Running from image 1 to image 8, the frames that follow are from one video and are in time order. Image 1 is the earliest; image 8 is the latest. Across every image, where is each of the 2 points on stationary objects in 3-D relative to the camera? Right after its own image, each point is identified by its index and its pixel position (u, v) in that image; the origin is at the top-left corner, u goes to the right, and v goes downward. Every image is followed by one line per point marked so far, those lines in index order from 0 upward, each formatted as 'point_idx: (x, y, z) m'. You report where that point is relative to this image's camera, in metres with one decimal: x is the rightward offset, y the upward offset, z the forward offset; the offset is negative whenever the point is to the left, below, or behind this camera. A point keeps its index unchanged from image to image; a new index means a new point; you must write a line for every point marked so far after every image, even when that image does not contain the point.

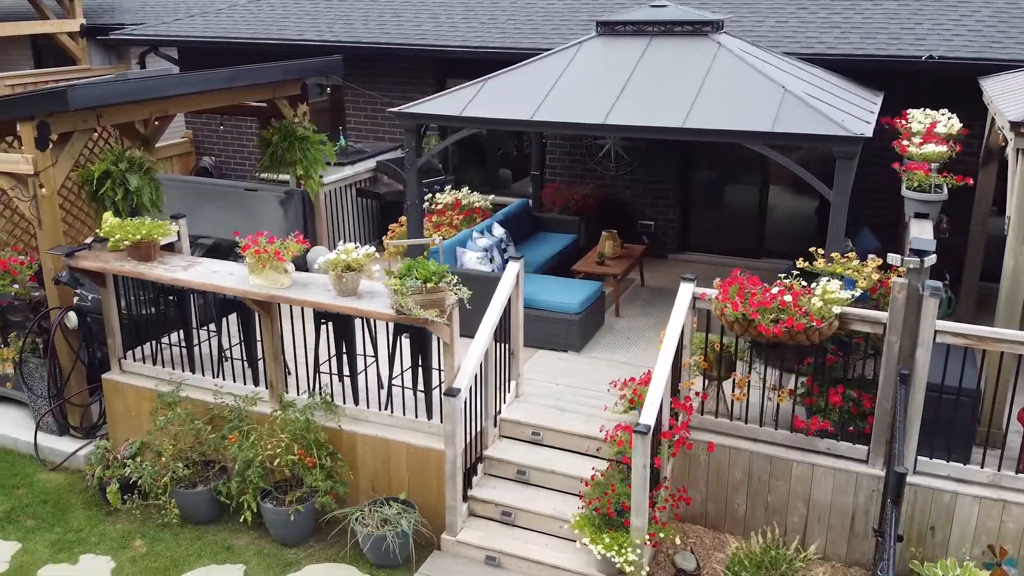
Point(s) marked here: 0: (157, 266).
0: (-2.2, +0.1, +6.9) m
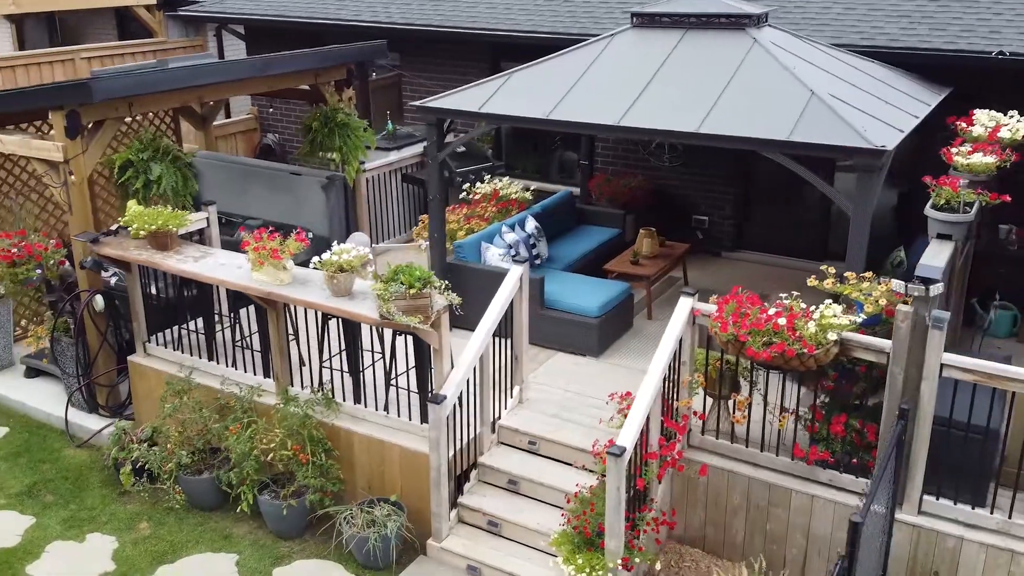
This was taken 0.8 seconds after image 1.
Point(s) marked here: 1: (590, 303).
0: (-2.1, +0.2, +7.0) m
1: (+0.5, -0.1, +7.2) m
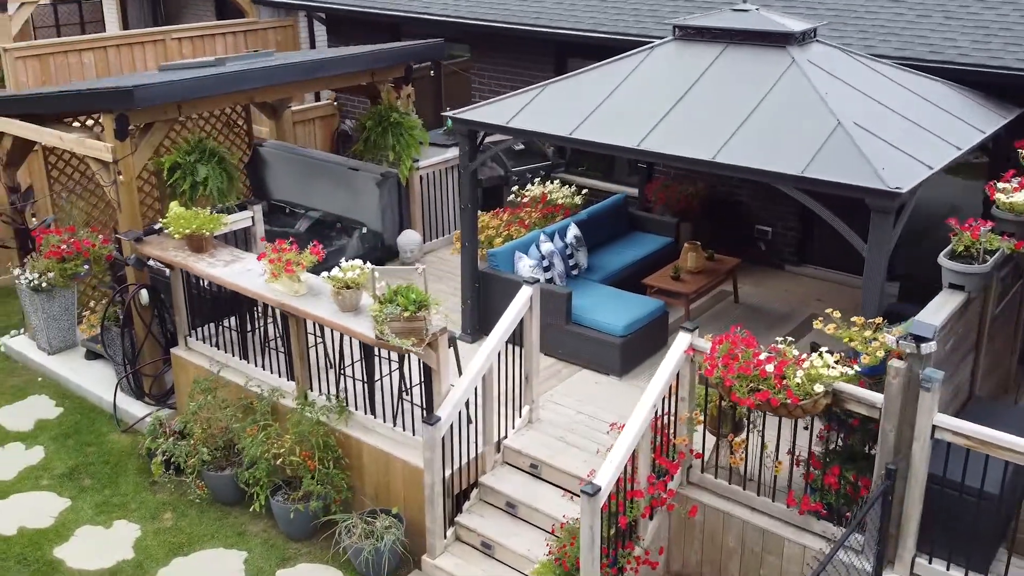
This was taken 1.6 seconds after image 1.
0: (-1.9, +0.2, +7.2) m
1: (+0.7, -0.2, +7.1) m
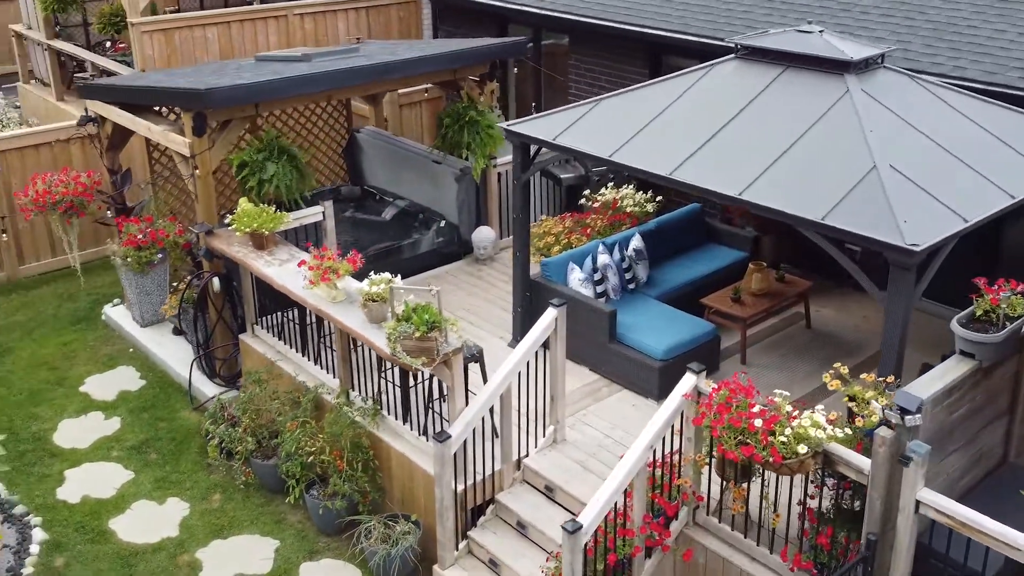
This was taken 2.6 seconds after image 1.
0: (-1.6, +0.2, +7.5) m
1: (+0.9, -0.3, +7.1) m
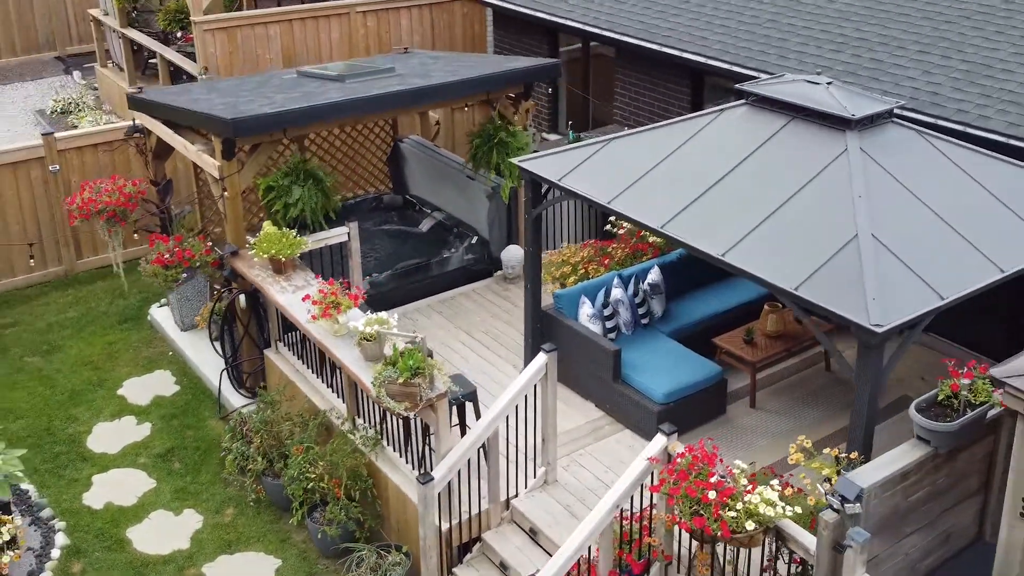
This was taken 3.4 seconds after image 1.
0: (-1.6, +0.1, +7.7) m
1: (+0.9, -0.6, +7.1) m
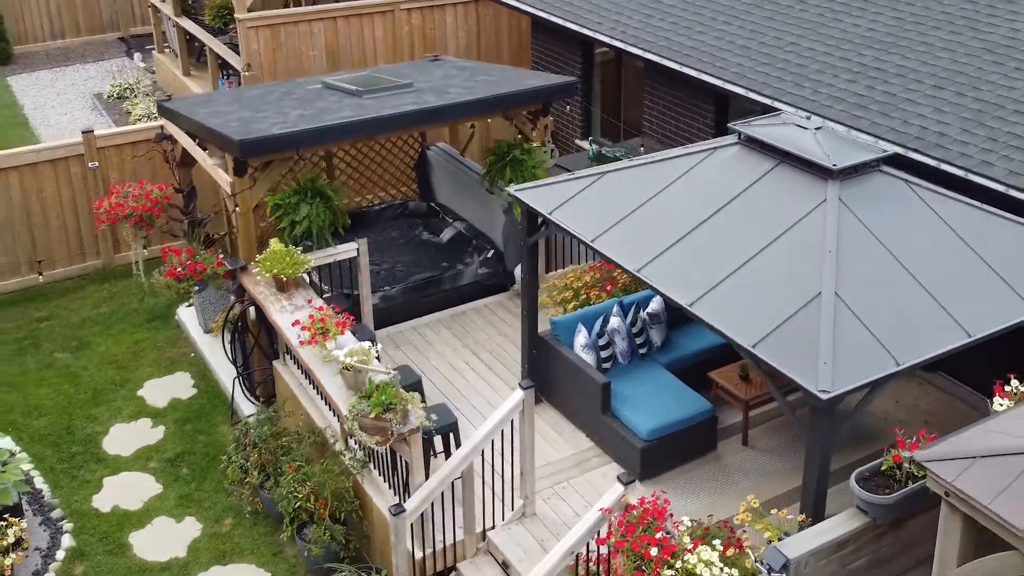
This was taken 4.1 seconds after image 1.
0: (-1.6, -0.1, +7.8) m
1: (+0.8, -0.8, +7.1) m
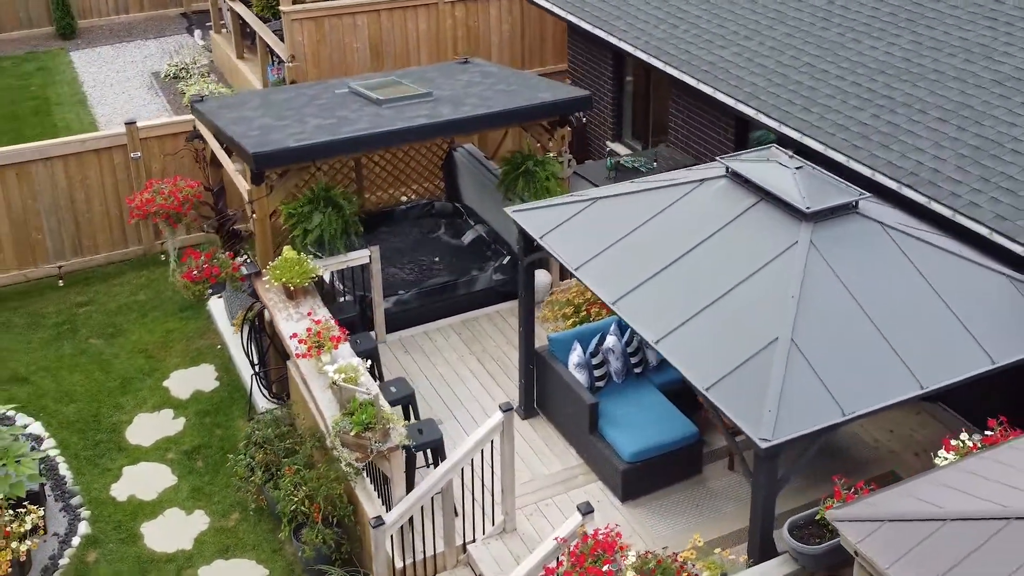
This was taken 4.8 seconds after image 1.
0: (-1.6, -0.1, +8.1) m
1: (+0.7, -1.0, +7.2) m
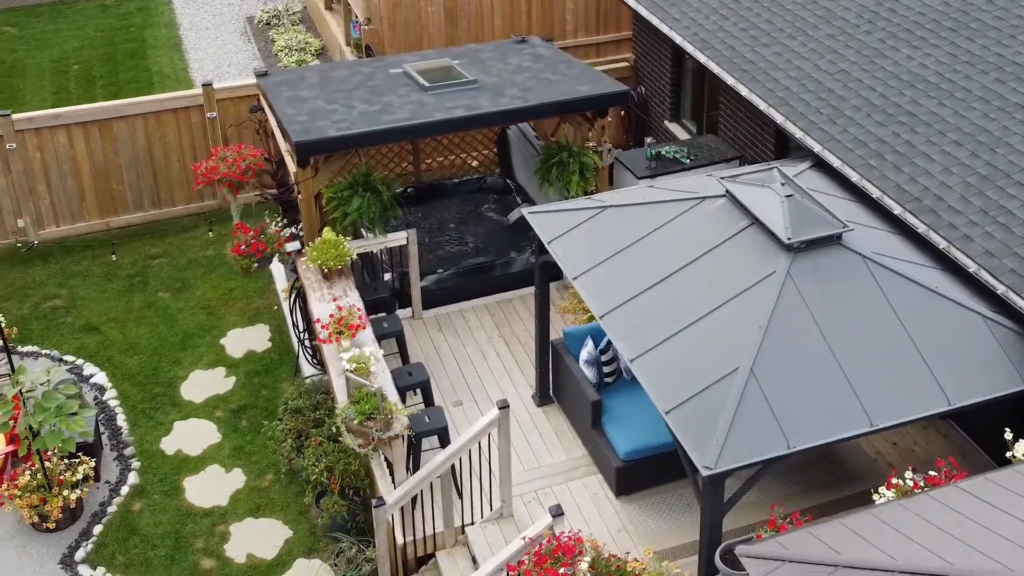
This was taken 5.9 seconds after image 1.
0: (-1.4, 0.0, +8.7) m
1: (+0.7, -1.0, +7.6) m
